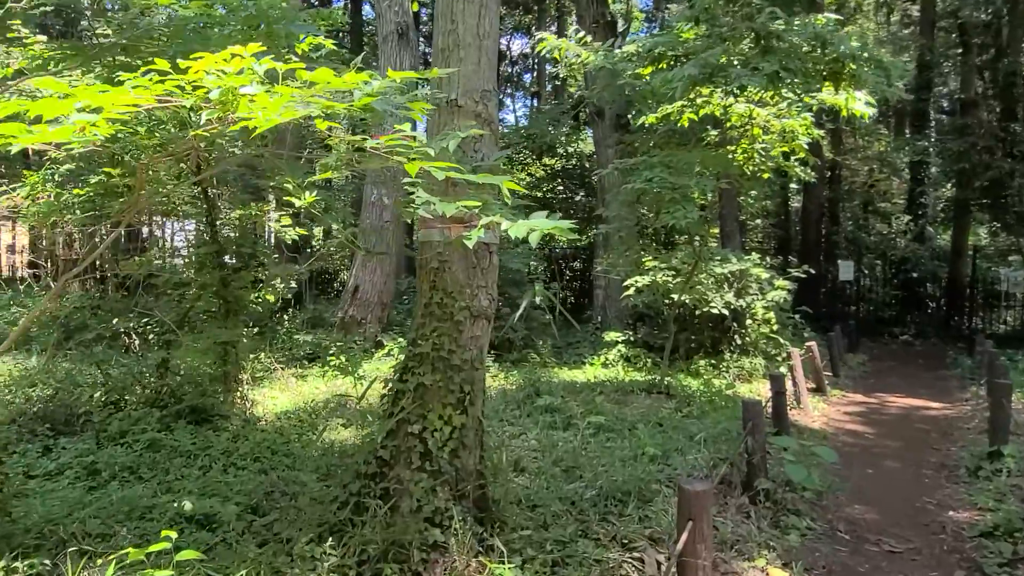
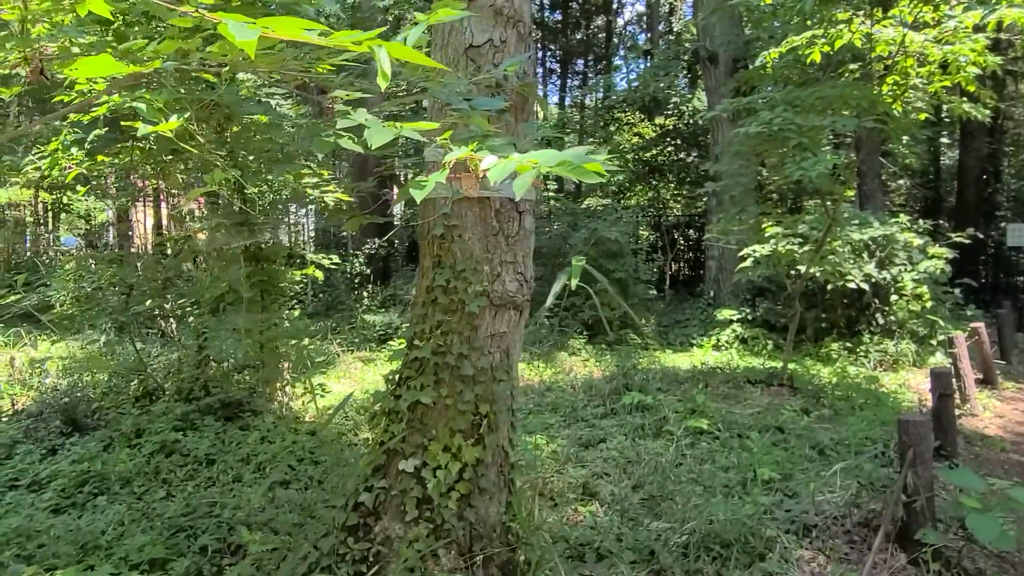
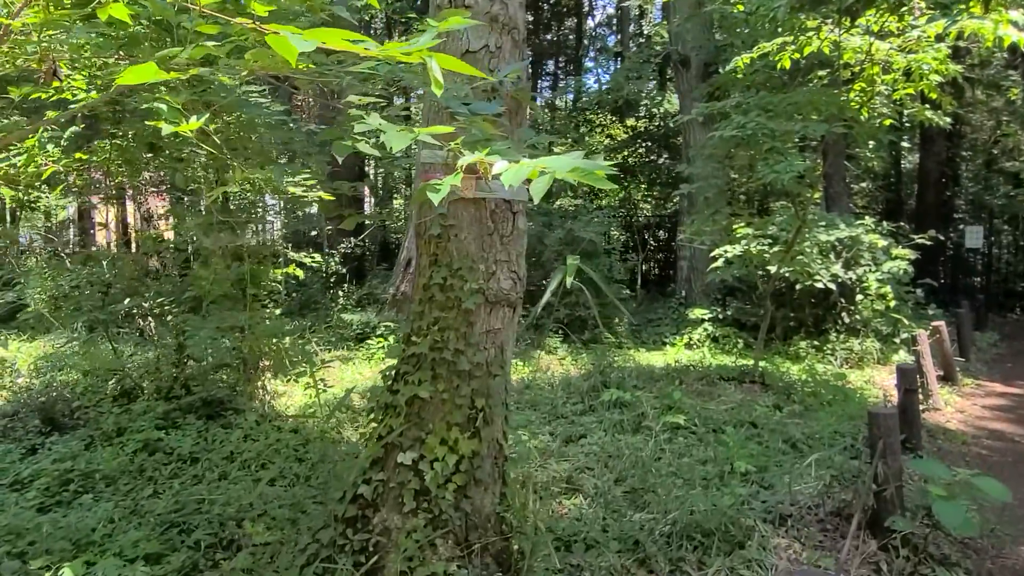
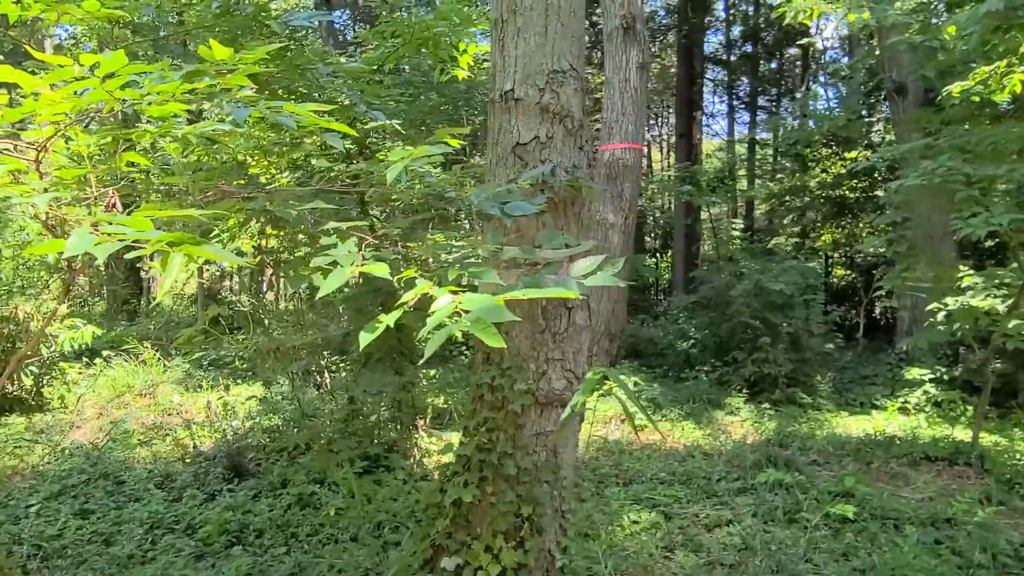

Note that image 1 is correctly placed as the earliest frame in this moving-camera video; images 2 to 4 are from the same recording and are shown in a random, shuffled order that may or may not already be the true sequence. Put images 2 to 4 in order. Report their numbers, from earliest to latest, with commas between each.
3, 2, 4
